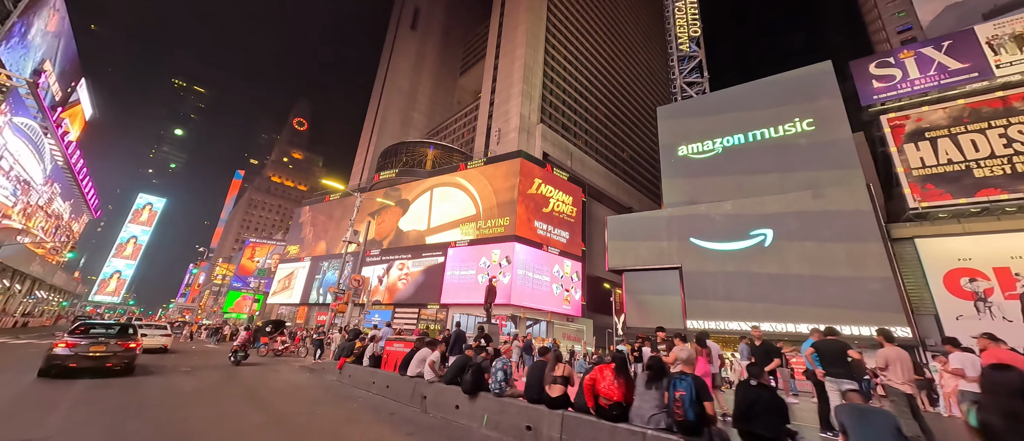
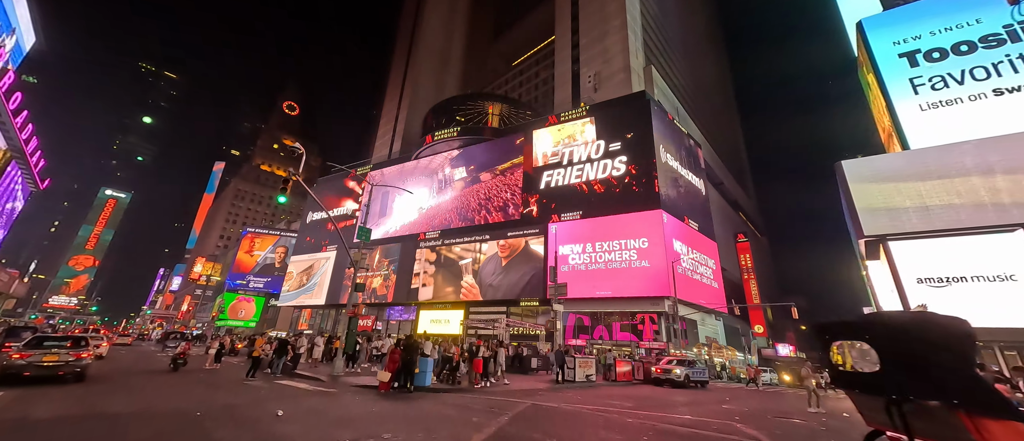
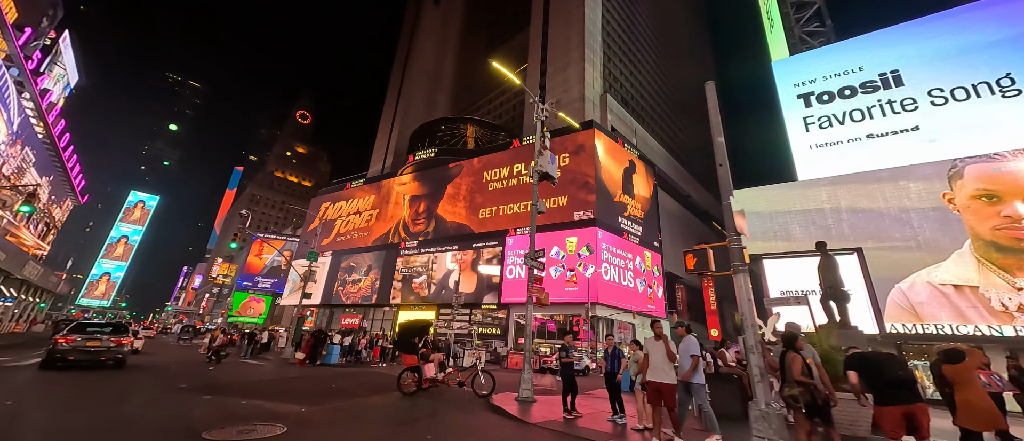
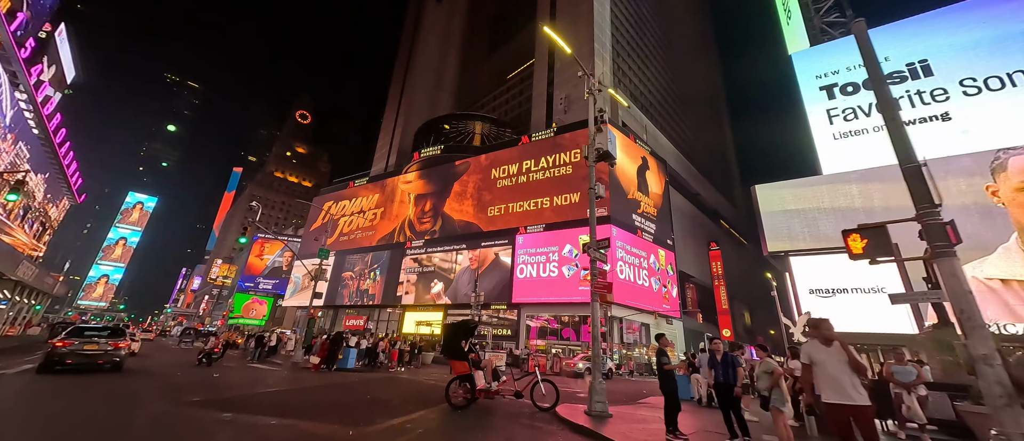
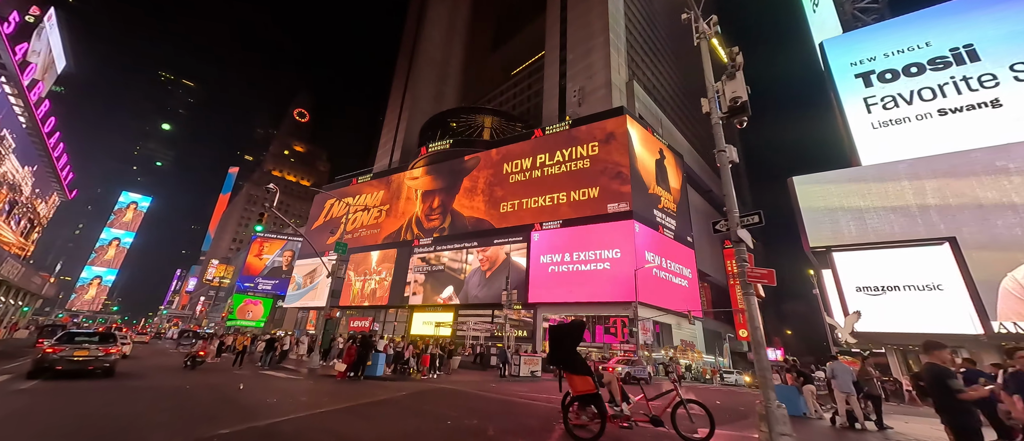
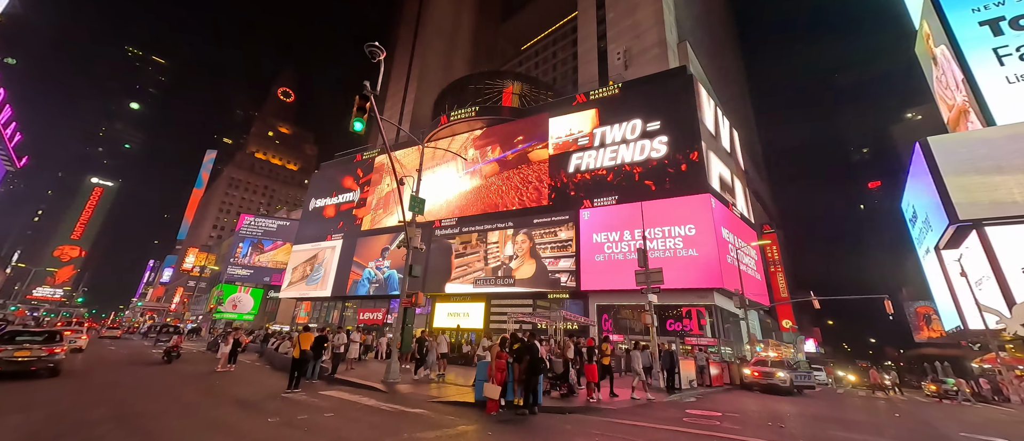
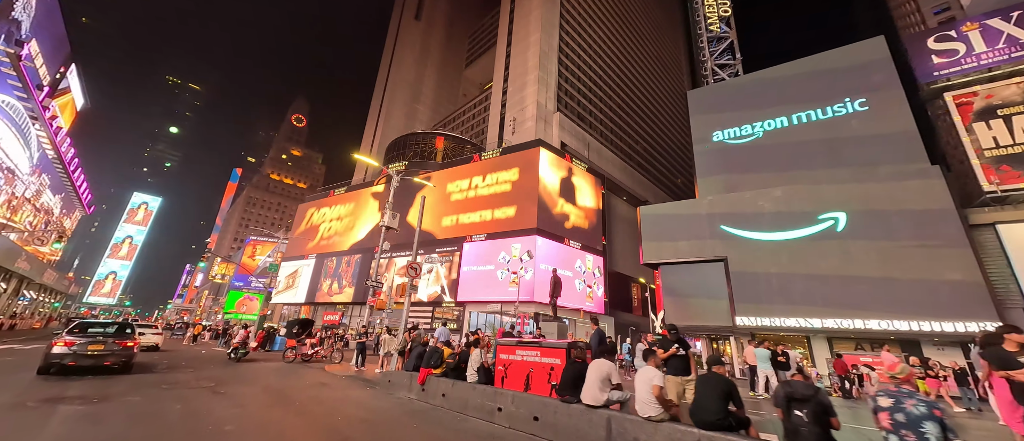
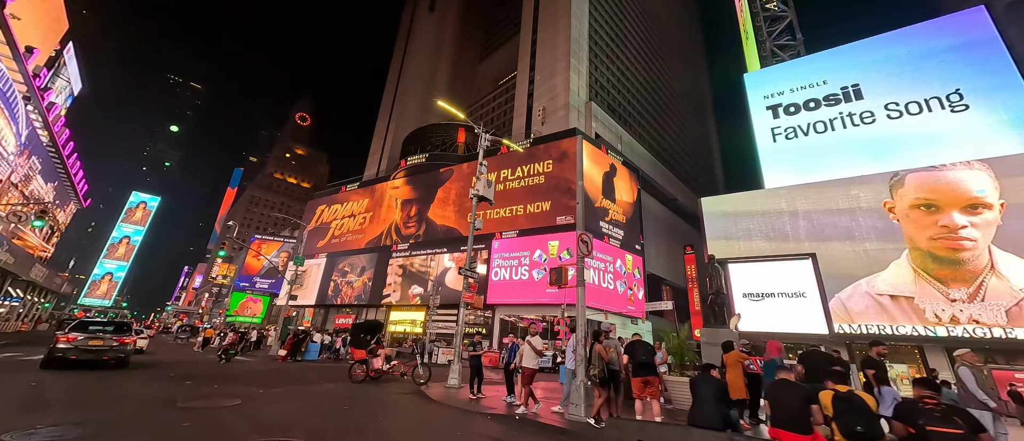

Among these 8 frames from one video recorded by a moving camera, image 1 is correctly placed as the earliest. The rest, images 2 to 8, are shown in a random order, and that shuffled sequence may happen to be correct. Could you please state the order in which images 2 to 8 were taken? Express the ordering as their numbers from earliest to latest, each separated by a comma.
7, 8, 3, 4, 5, 2, 6
